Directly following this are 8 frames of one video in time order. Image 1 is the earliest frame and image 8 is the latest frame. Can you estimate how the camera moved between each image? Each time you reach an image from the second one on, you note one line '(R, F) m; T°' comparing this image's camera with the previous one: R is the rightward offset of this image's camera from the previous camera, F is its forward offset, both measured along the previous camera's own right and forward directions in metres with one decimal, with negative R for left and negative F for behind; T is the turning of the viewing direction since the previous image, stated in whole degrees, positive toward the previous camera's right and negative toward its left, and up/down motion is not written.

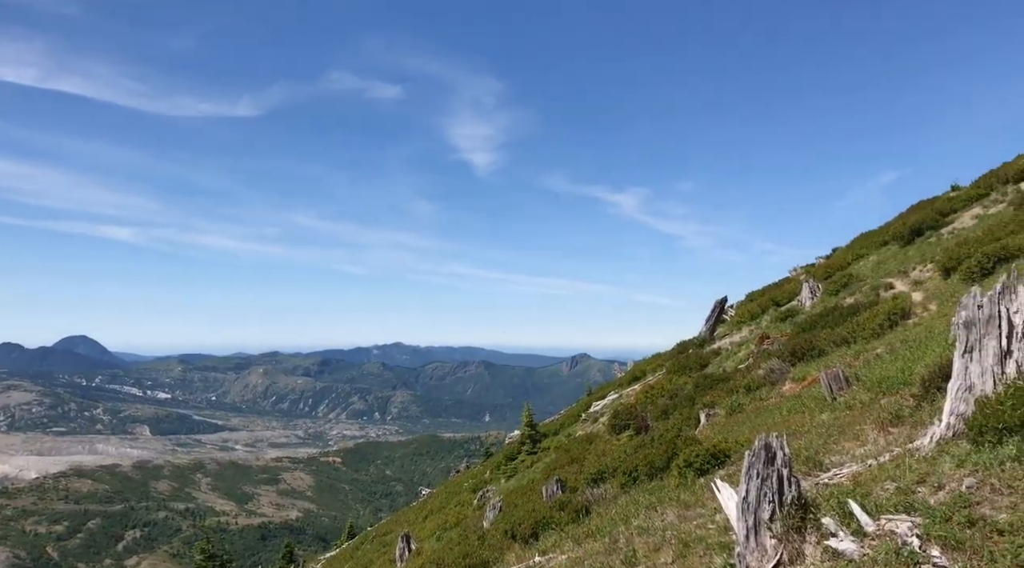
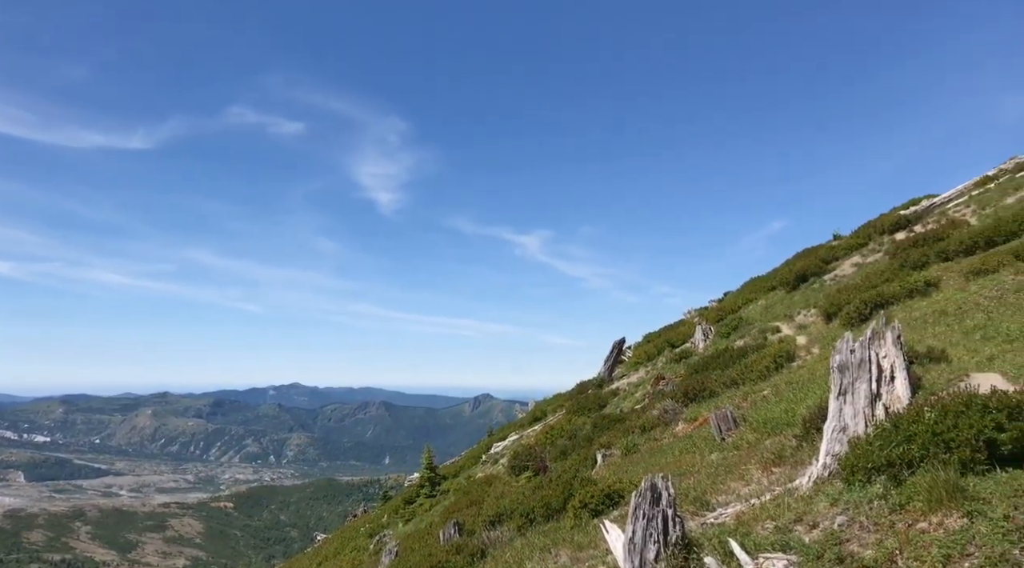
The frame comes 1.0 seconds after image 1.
(+1.0, -0.2) m; +5°
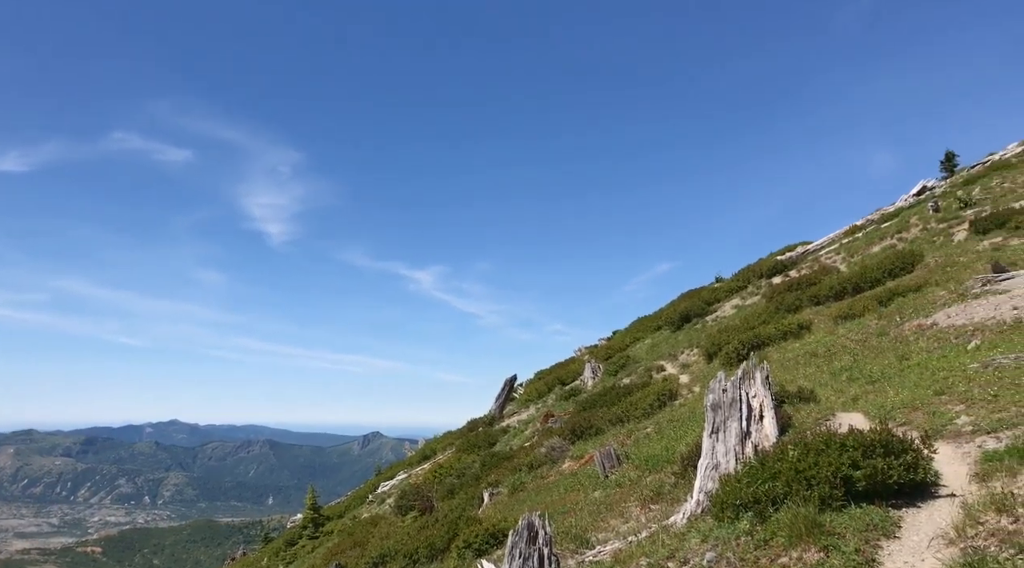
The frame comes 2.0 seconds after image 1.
(+1.1, -0.2) m; +5°
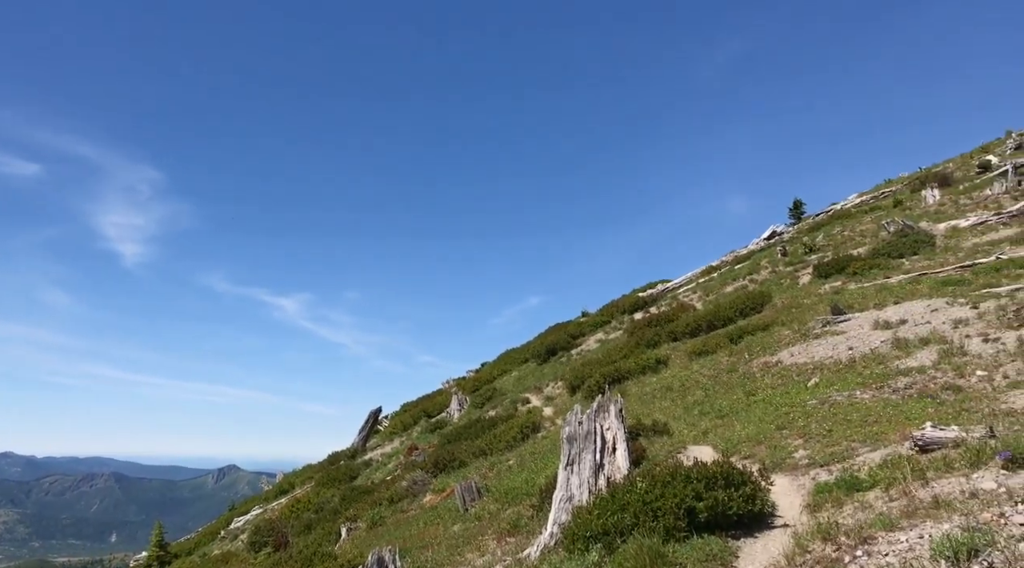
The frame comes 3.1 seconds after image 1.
(+1.1, -0.2) m; +7°
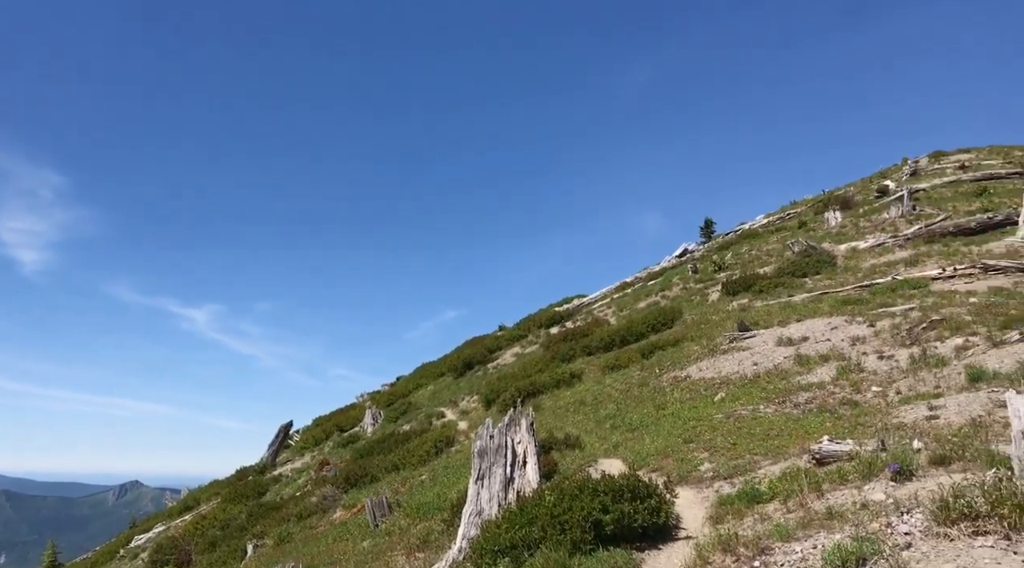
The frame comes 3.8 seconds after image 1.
(+0.7, -0.1) m; +5°
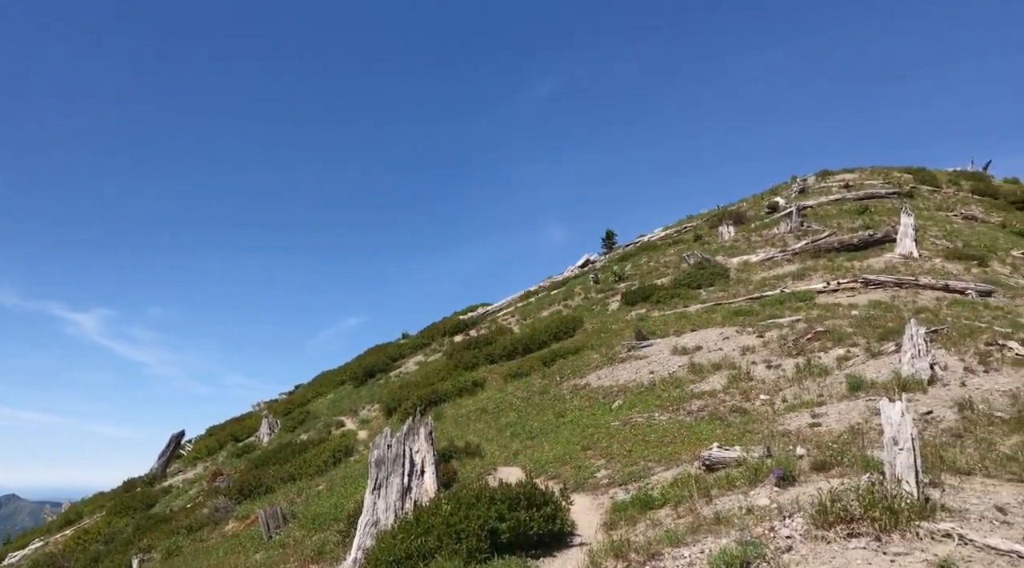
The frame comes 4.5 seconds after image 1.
(+0.6, -0.1) m; +6°
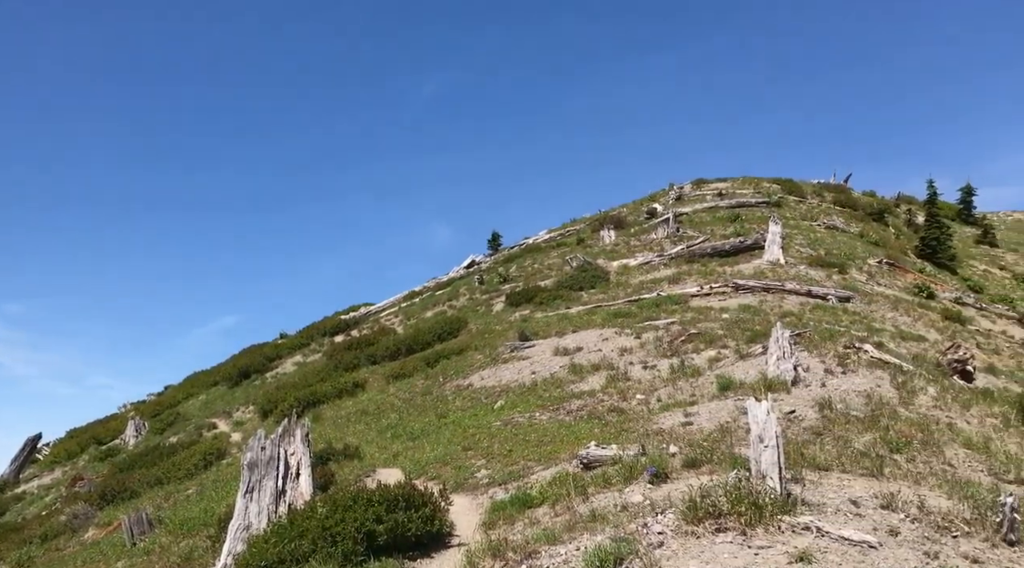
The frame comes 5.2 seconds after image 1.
(+0.4, 0.0) m; +8°
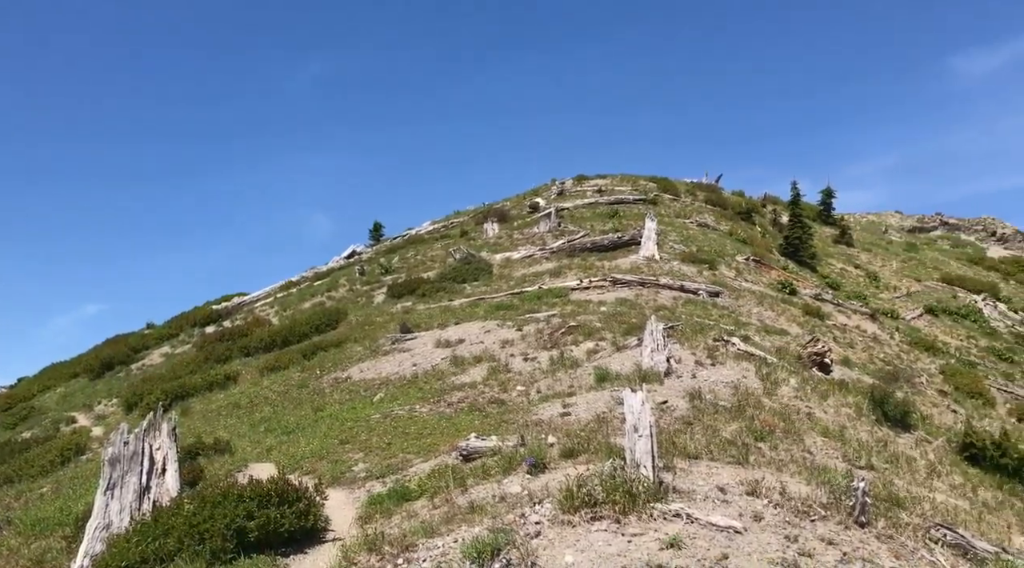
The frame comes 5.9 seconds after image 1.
(0.0, +0.1) m; +9°
